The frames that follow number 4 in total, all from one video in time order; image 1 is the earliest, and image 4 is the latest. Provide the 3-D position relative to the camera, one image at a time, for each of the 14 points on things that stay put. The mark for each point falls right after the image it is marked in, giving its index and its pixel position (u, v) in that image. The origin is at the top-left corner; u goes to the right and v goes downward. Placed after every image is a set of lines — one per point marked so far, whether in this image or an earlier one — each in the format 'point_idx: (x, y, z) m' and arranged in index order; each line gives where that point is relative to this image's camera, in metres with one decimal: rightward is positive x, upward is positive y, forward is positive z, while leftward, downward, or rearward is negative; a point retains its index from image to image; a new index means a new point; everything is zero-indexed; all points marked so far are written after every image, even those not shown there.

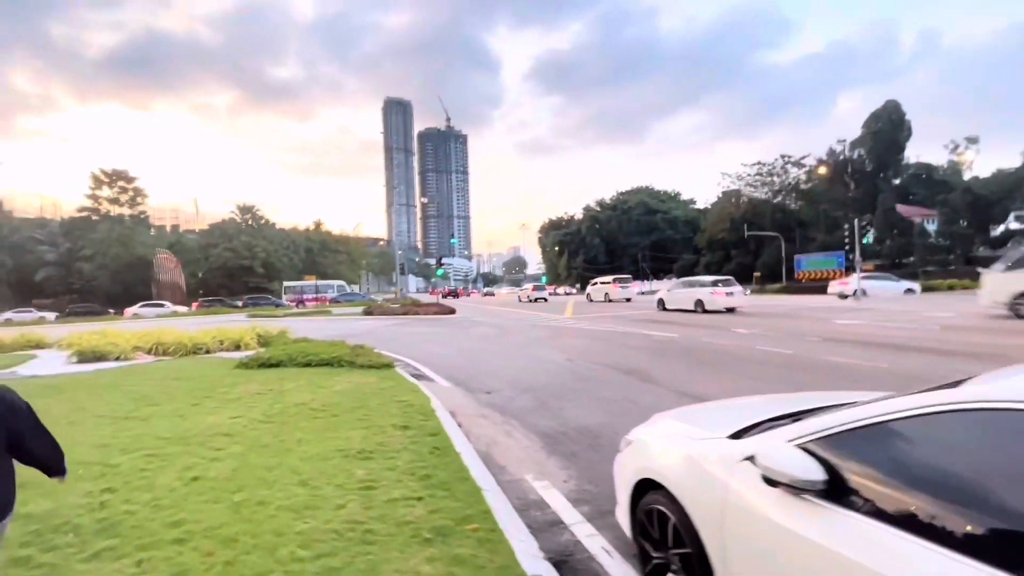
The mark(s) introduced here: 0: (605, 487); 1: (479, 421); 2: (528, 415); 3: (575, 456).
0: (+1.3, -2.7, +6.6) m
1: (-0.7, -2.8, +10.0) m
2: (+0.4, -2.7, +10.4) m
3: (+1.0, -2.7, +7.8) m
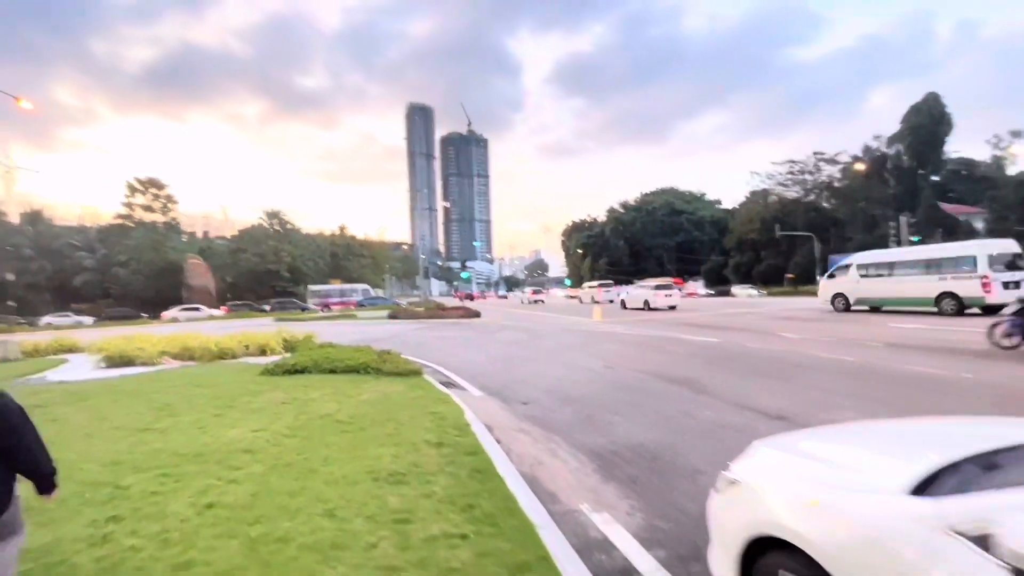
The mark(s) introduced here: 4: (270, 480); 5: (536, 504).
0: (+1.9, -2.7, +5.6) m
1: (+0.1, -2.8, +9.1) m
2: (+1.2, -2.8, +9.4) m
3: (+1.7, -2.7, +6.8) m
4: (-3.3, -2.6, +6.7) m
5: (+0.3, -2.7, +6.1) m
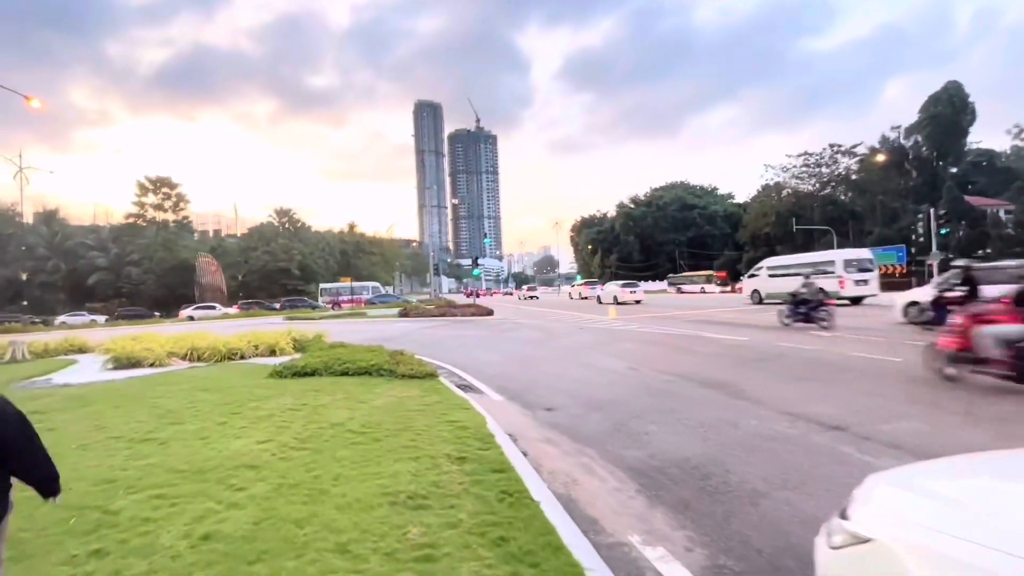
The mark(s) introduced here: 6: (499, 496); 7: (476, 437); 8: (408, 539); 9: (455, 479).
0: (+2.3, -2.7, +4.8) m
1: (+0.6, -2.8, +8.3) m
2: (+1.7, -2.7, +8.6) m
3: (+2.1, -2.7, +6.0) m
4: (-2.9, -2.6, +5.9) m
5: (+0.7, -2.7, +5.3) m
6: (-0.2, -2.6, +6.0) m
7: (-0.6, -2.6, +8.3) m
8: (-1.1, -2.6, +5.1) m
9: (-0.8, -2.6, +6.6) m
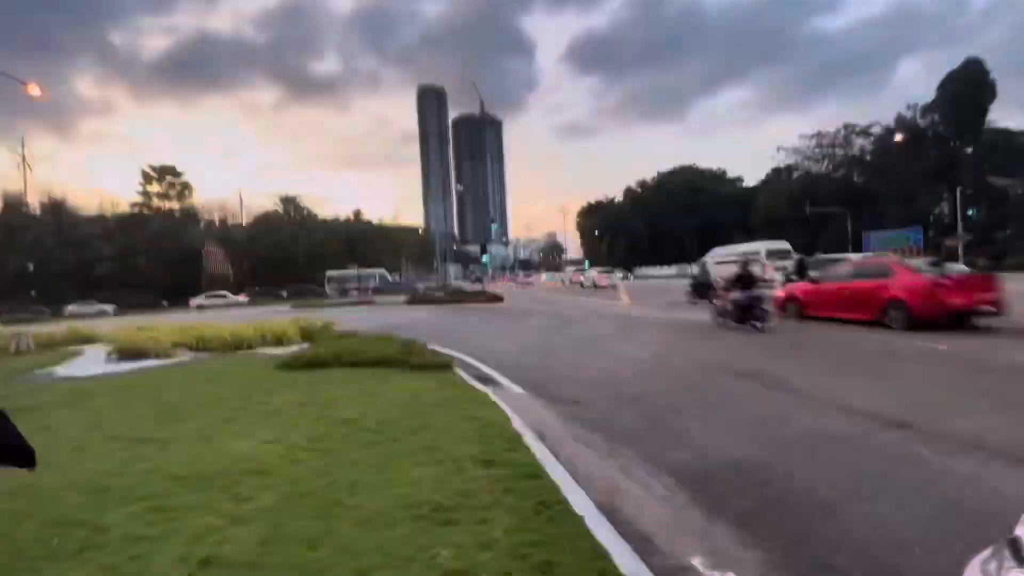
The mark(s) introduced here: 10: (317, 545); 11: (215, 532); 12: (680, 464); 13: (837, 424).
0: (+2.7, -2.6, +4.0) m
1: (+1.1, -2.5, +7.6) m
2: (+2.1, -2.5, +7.9) m
3: (+2.6, -2.5, +5.3) m
4: (-2.5, -2.5, +5.2) m
5: (+1.1, -2.6, +4.6) m
6: (+0.3, -2.4, +5.3) m
7: (-0.2, -2.3, +7.6) m
8: (-0.7, -2.5, +4.4) m
9: (-0.3, -2.4, +5.9) m
10: (-1.9, -2.5, +4.7) m
11: (-3.0, -2.5, +5.0) m
12: (+2.4, -2.5, +6.7) m
13: (+5.1, -2.2, +7.6) m
